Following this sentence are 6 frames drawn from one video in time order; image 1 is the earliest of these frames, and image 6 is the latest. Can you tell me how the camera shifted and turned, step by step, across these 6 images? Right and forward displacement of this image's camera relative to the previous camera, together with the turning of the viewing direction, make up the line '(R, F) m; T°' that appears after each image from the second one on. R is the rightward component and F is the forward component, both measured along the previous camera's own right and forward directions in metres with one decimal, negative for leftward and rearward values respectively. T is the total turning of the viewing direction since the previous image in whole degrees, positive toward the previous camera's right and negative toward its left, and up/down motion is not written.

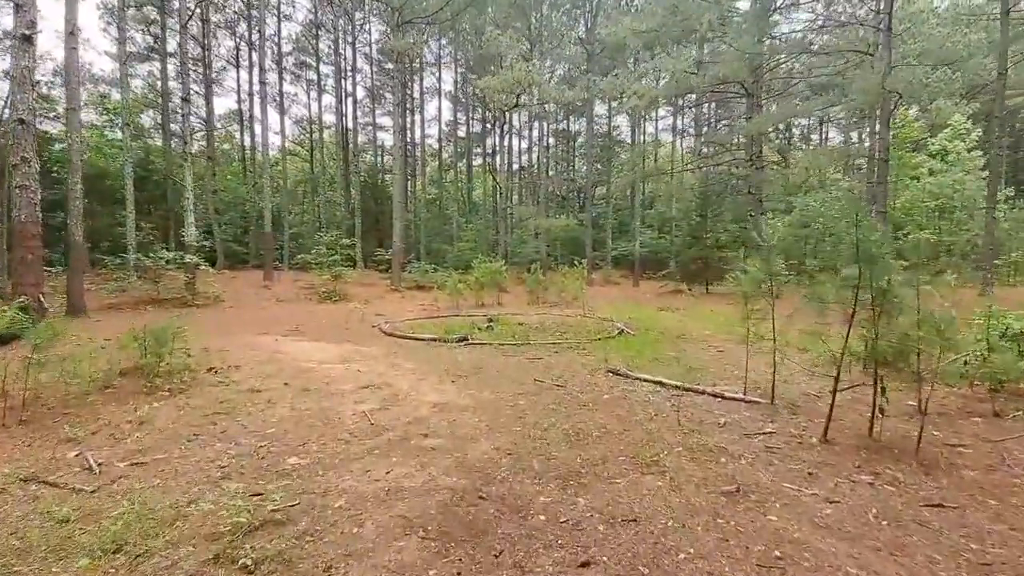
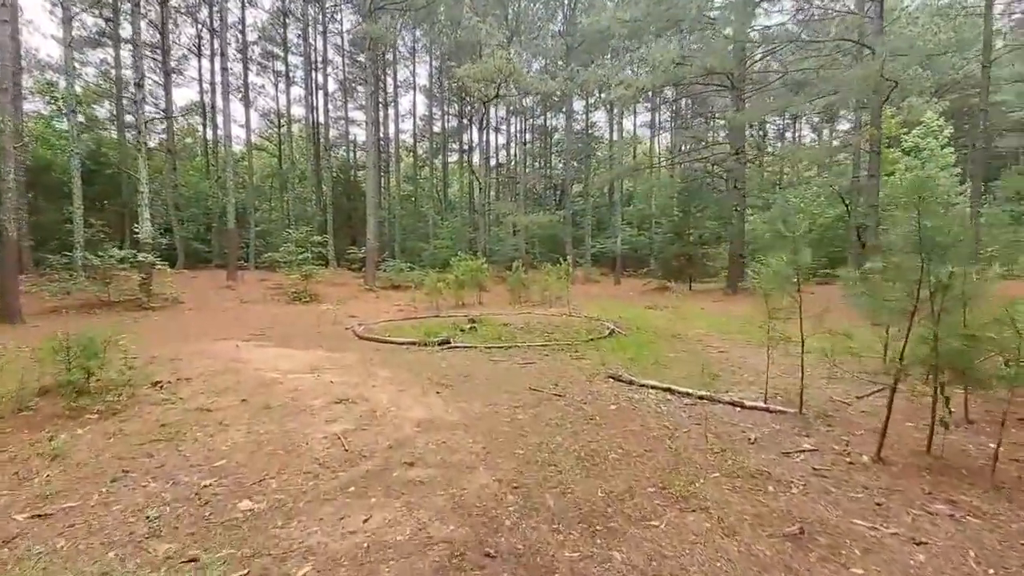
(-0.2, +0.6) m; +3°
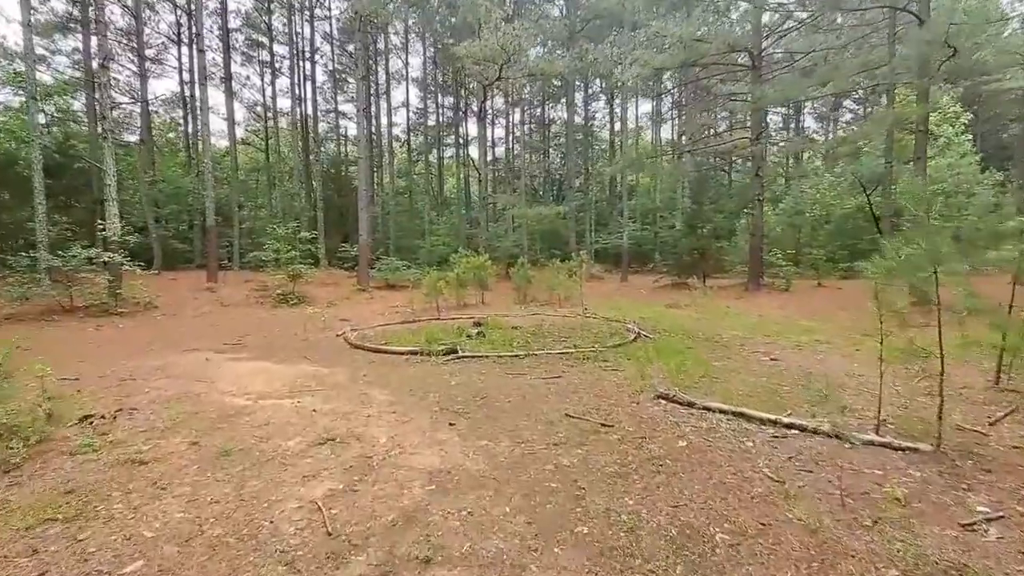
(-0.3, +1.0) m; +1°
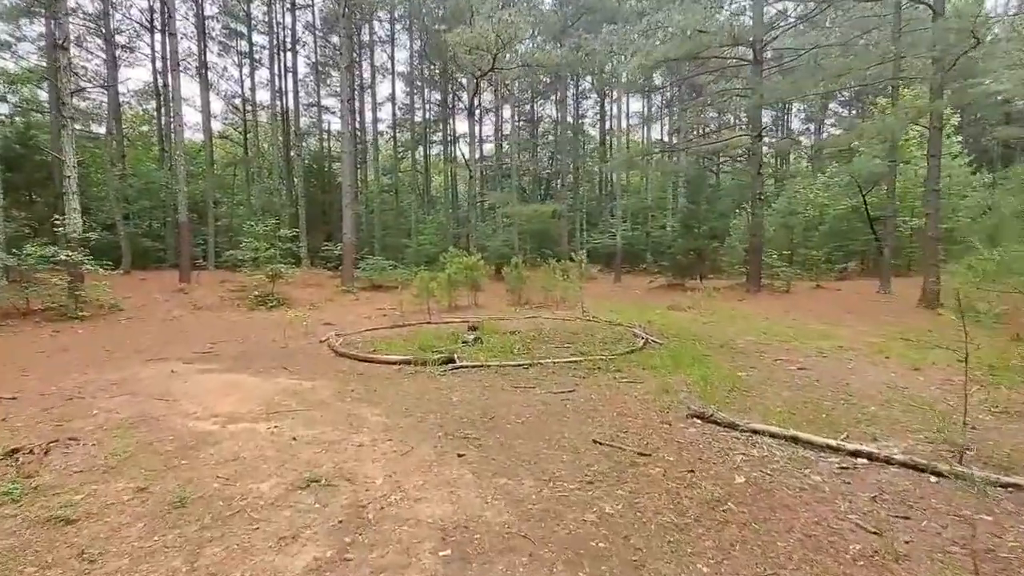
(-0.2, +0.5) m; +2°
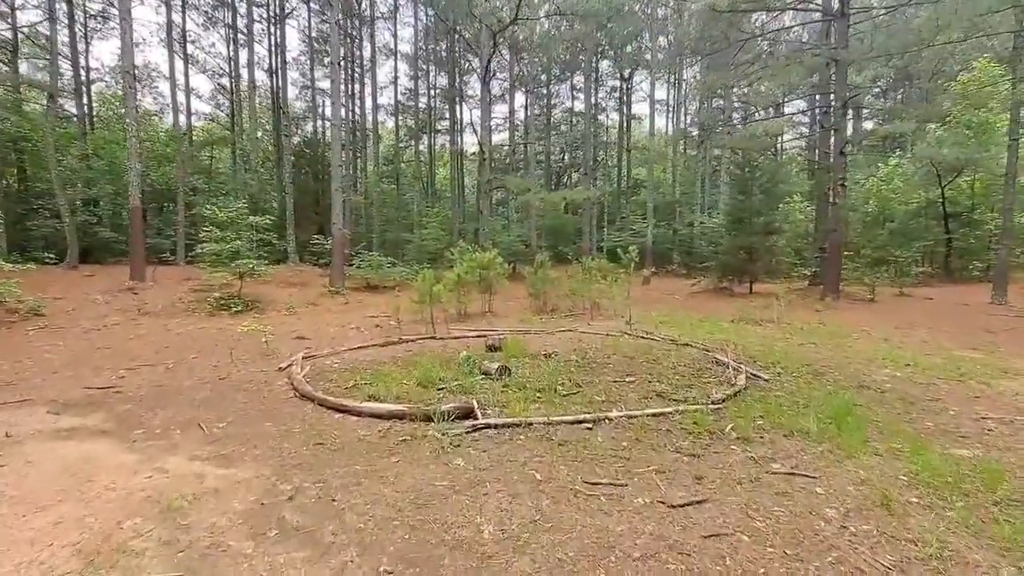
(-0.4, +2.0) m; 0°
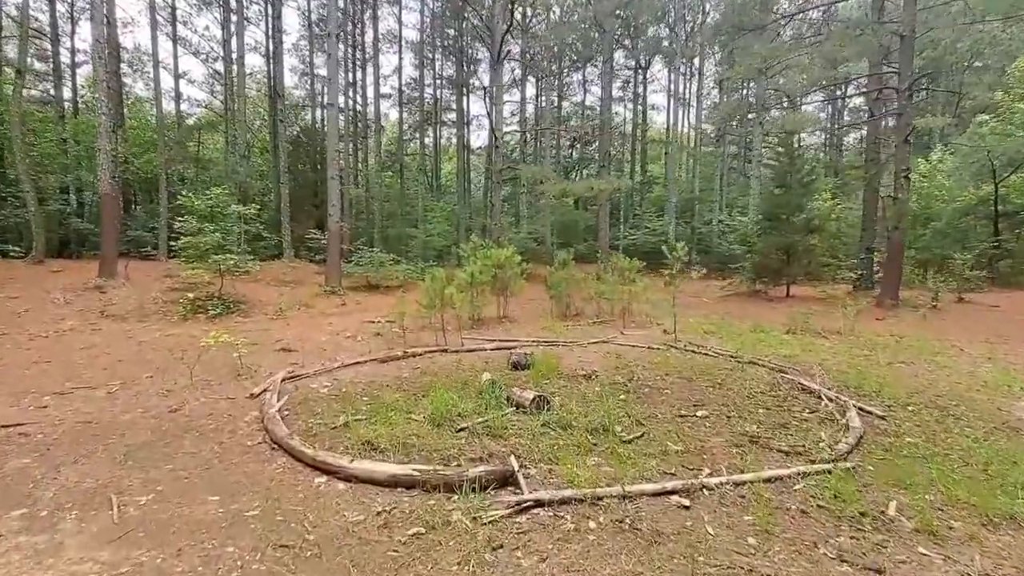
(-0.3, +1.1) m; 0°
